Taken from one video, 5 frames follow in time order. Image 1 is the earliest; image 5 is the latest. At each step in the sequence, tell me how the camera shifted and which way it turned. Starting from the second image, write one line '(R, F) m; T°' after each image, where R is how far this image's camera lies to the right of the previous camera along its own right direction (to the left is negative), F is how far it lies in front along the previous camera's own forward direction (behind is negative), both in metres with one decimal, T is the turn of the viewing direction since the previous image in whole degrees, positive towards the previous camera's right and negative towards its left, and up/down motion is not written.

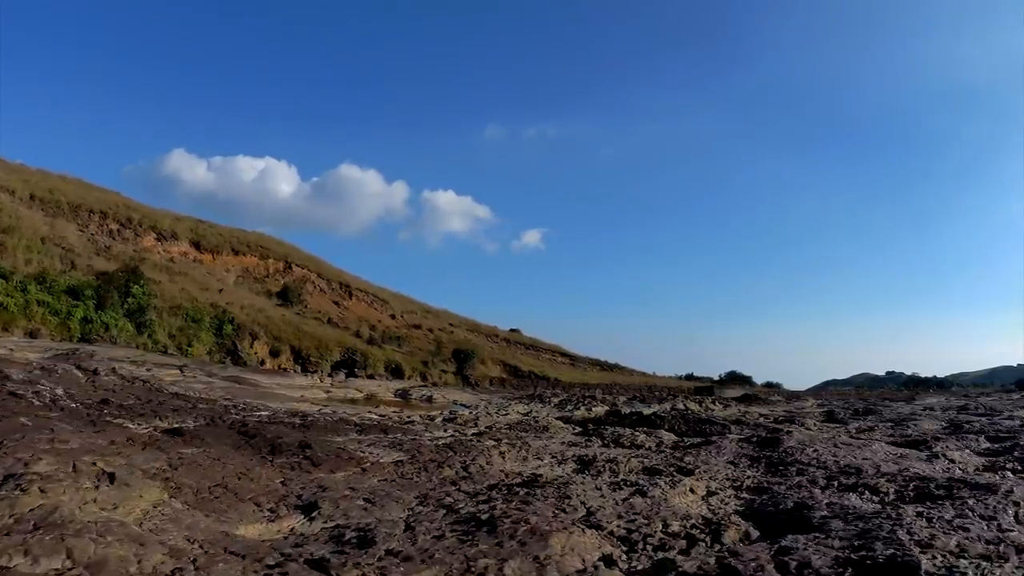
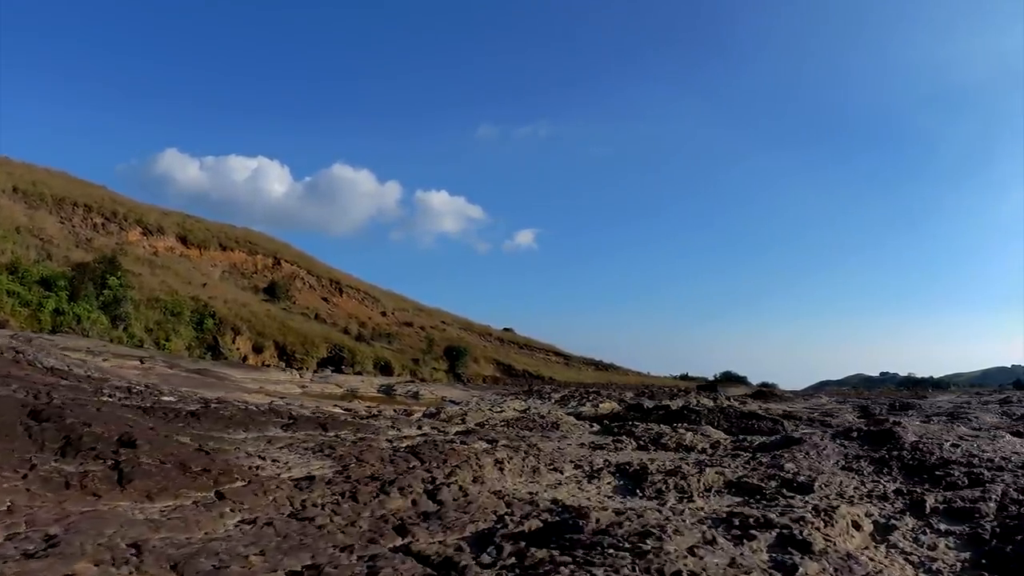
(0.0, +2.1) m; +1°
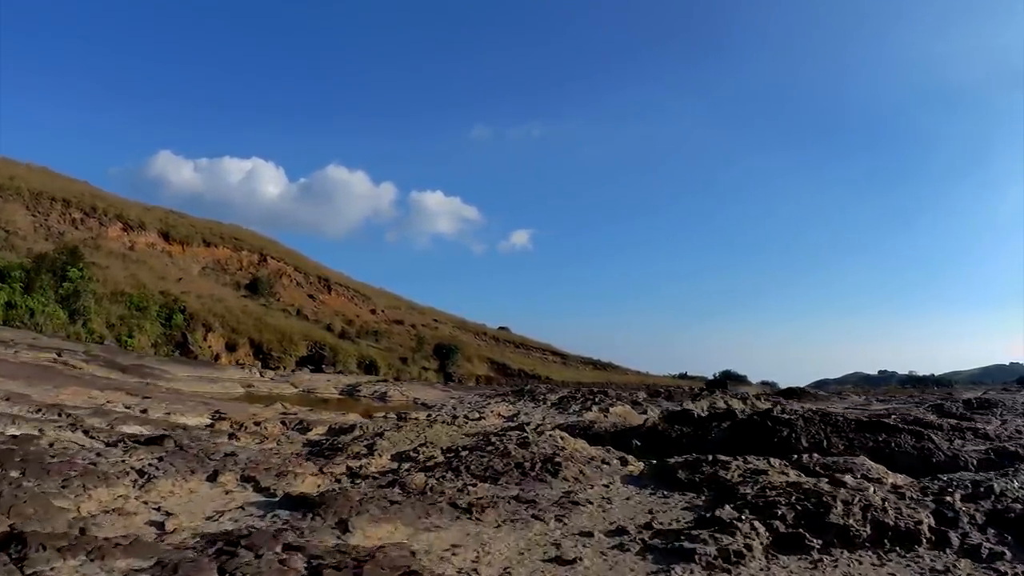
(+0.2, +3.7) m; 0°
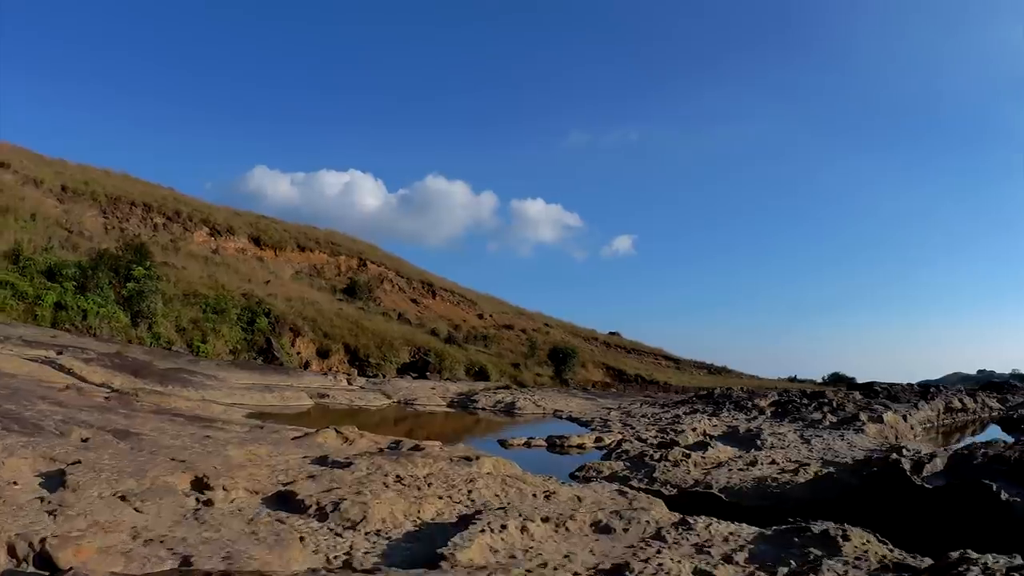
(-1.6, +6.1) m; -8°
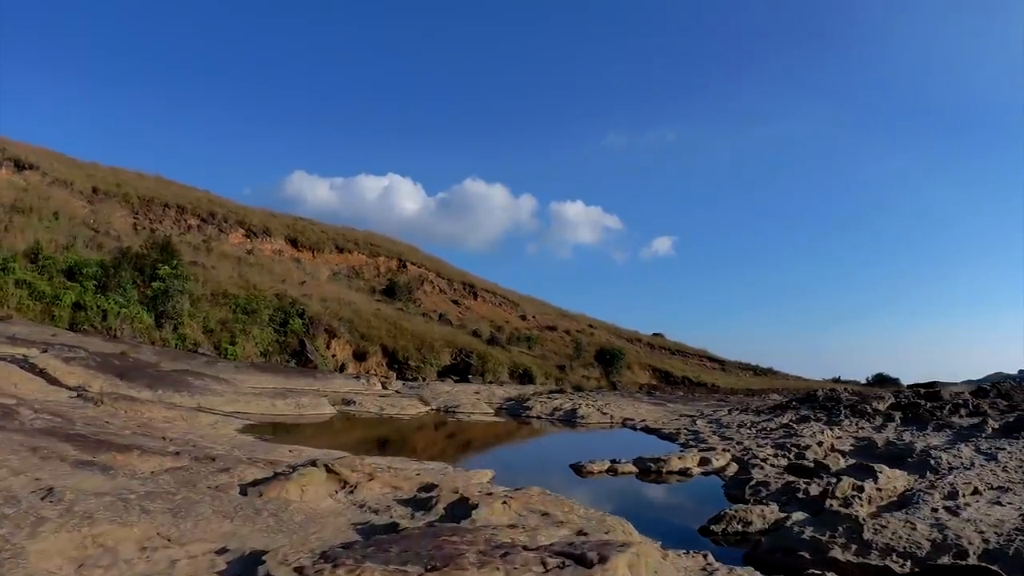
(-0.3, +2.2) m; -3°
